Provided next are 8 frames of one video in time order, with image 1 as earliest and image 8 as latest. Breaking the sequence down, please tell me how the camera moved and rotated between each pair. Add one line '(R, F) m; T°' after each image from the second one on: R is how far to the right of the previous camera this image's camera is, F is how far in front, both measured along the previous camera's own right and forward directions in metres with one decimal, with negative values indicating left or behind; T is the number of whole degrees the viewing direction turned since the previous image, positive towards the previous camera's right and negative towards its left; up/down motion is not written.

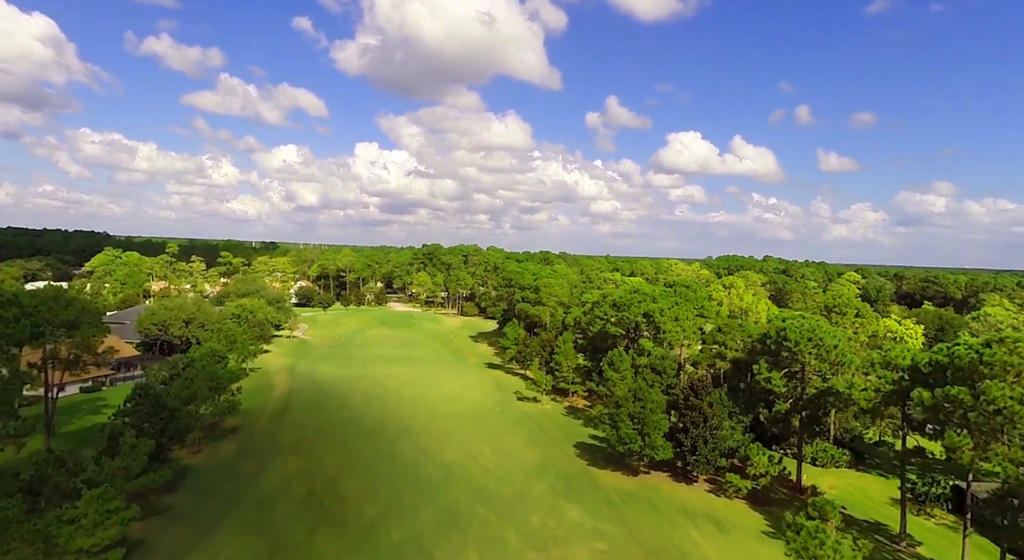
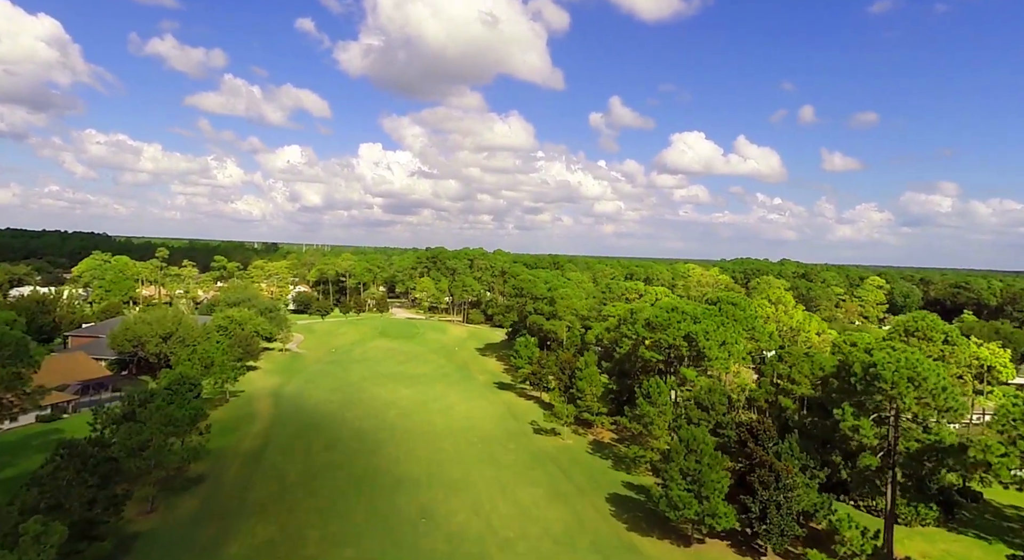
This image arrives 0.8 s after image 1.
(-0.9, +6.6) m; 0°
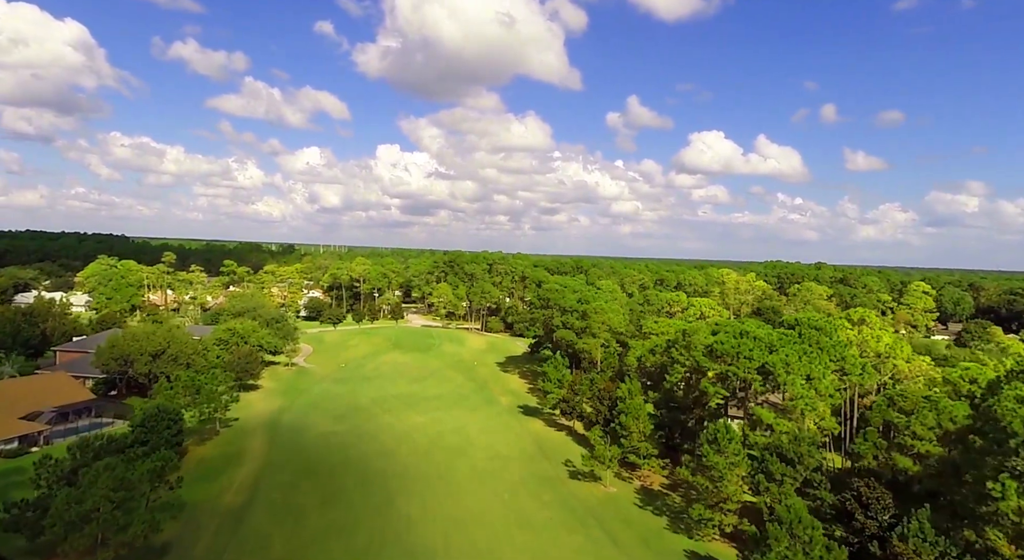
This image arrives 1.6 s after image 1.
(-1.0, +6.8) m; -2°
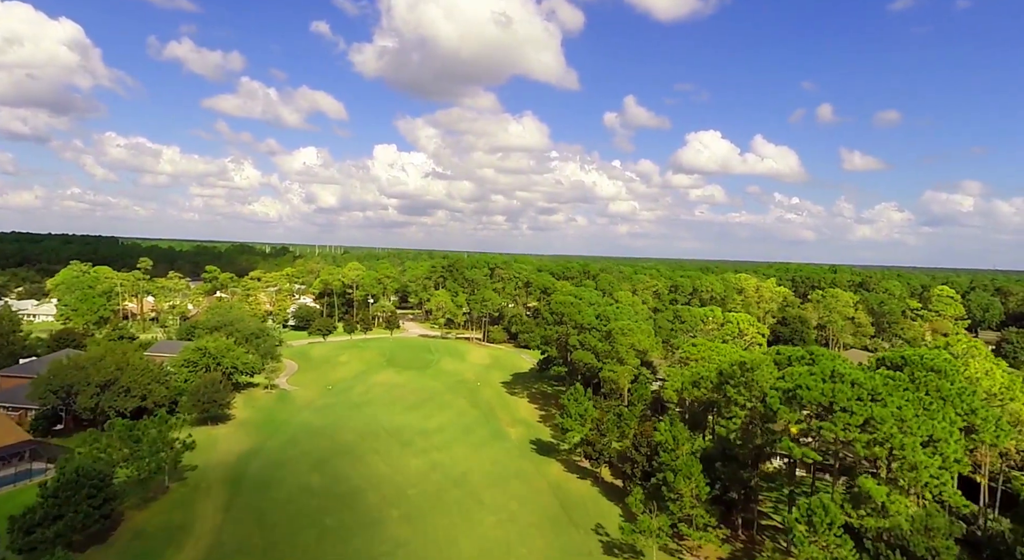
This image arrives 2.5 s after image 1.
(-1.1, +8.1) m; 0°
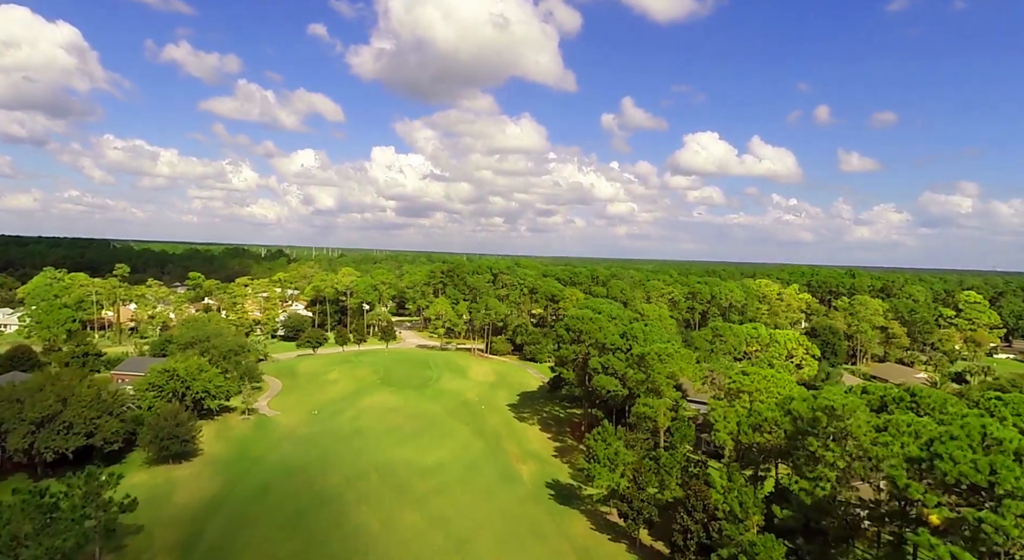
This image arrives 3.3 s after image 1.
(-1.1, +7.4) m; 0°
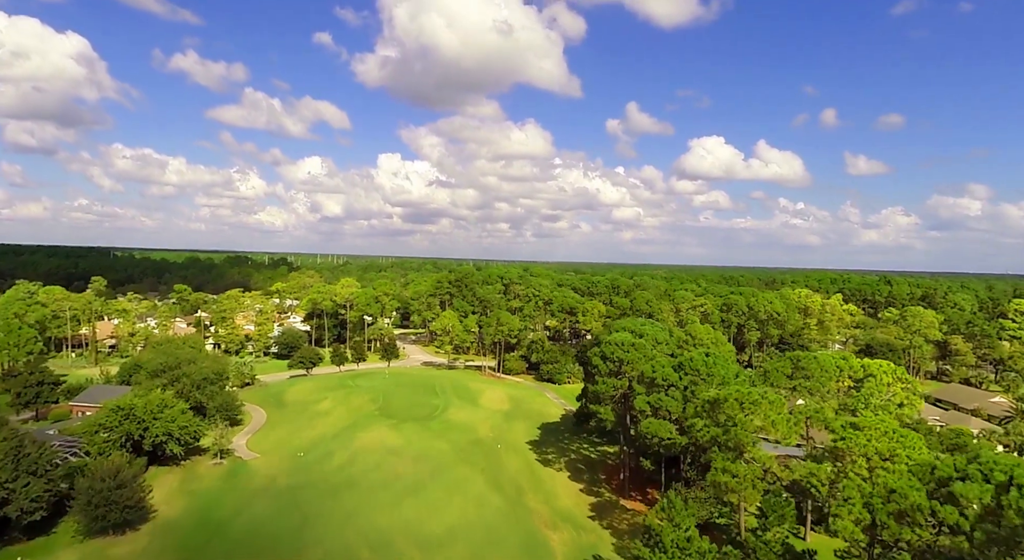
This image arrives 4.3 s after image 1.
(-1.2, +9.3) m; -1°
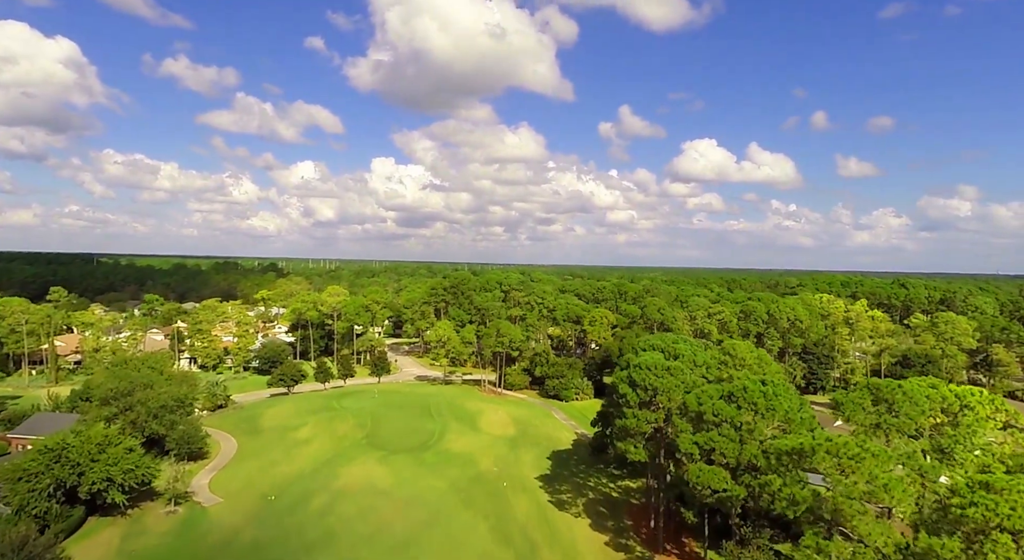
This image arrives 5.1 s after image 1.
(-0.9, +7.3) m; +1°
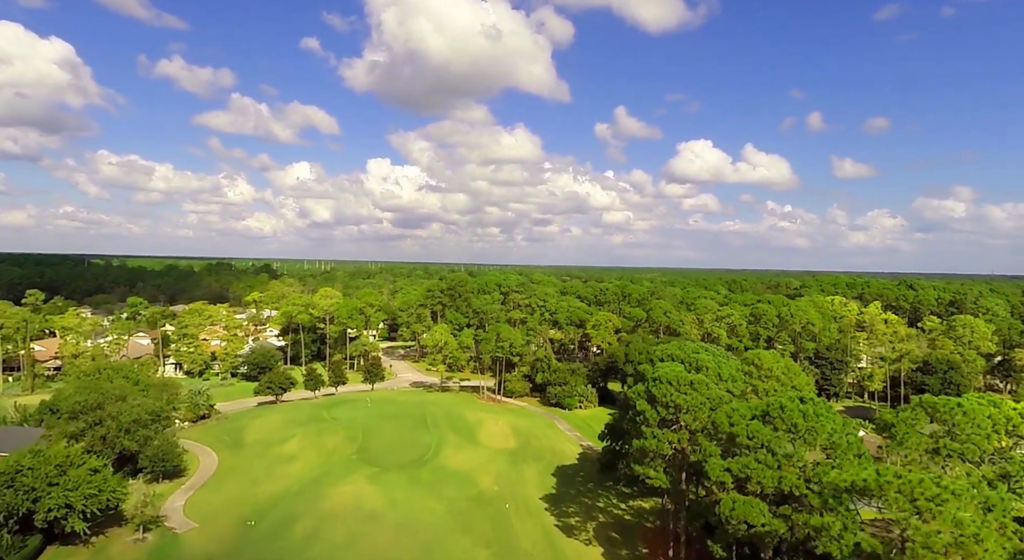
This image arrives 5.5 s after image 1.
(-0.5, +3.7) m; 0°
